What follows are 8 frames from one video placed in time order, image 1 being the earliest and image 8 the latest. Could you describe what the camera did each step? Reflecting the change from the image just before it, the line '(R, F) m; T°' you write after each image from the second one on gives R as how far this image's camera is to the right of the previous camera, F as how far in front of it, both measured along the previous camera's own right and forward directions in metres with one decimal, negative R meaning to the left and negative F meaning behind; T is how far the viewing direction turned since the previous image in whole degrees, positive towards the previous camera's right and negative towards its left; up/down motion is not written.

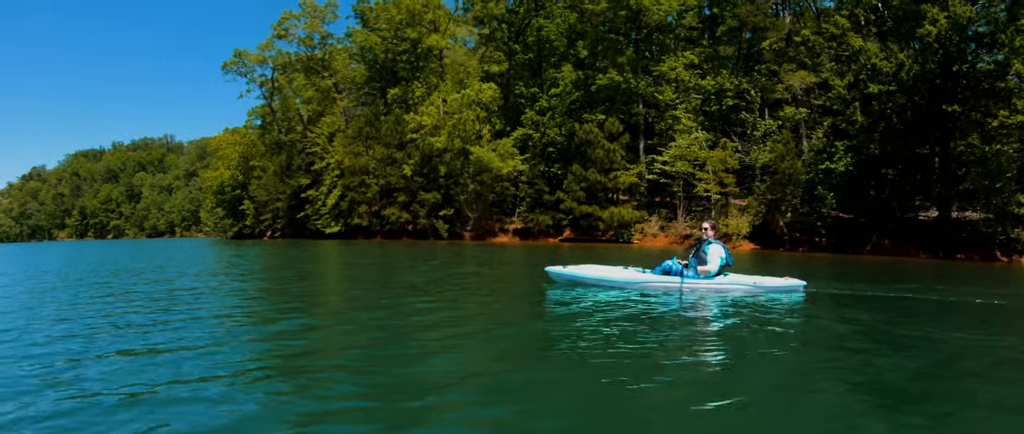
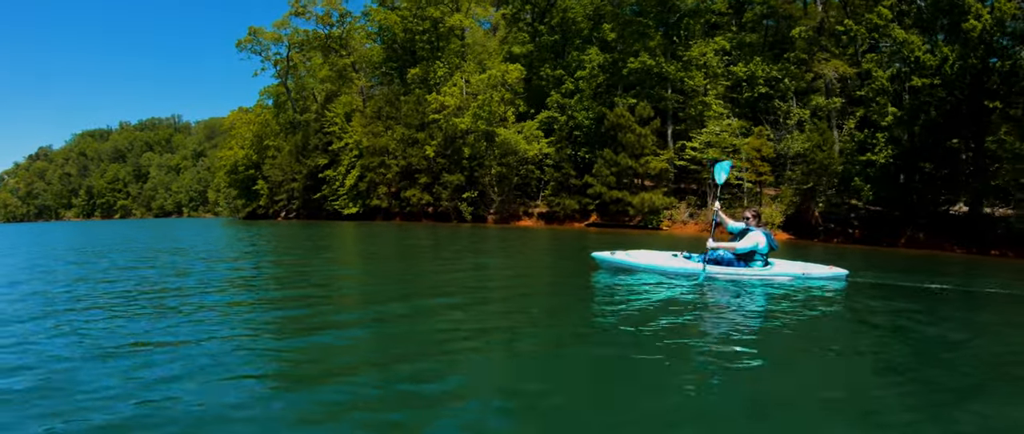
(-0.7, +0.5) m; 0°
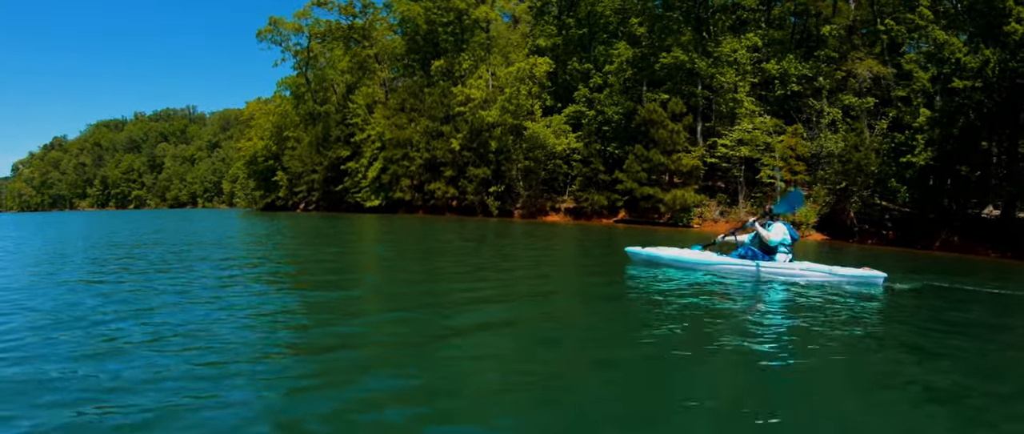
(-0.5, +0.3) m; -1°
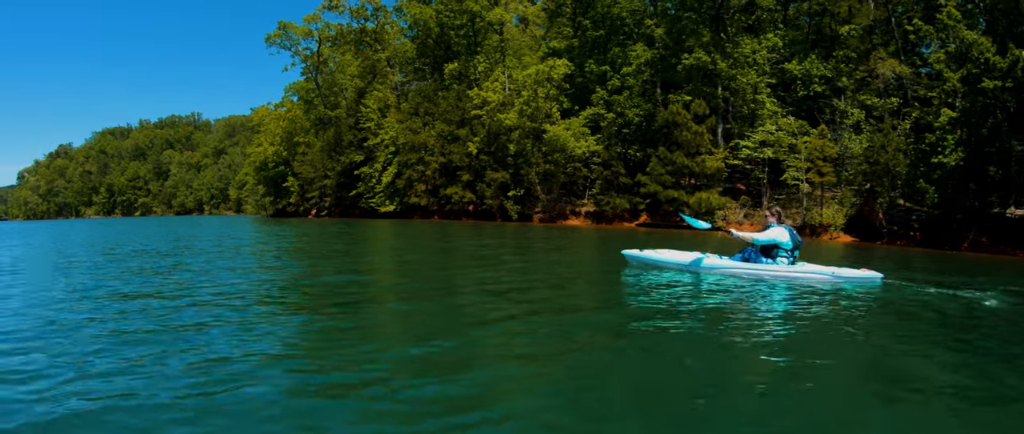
(-0.5, +0.3) m; 0°
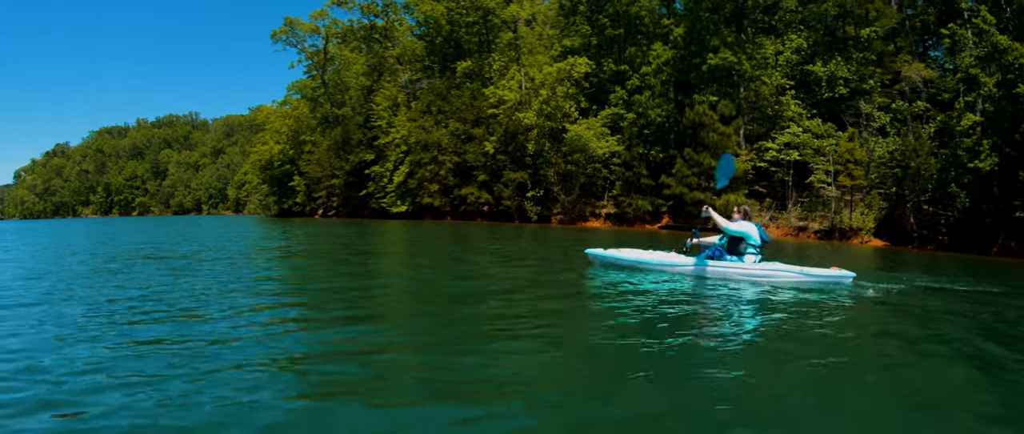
(-0.7, +0.6) m; 0°
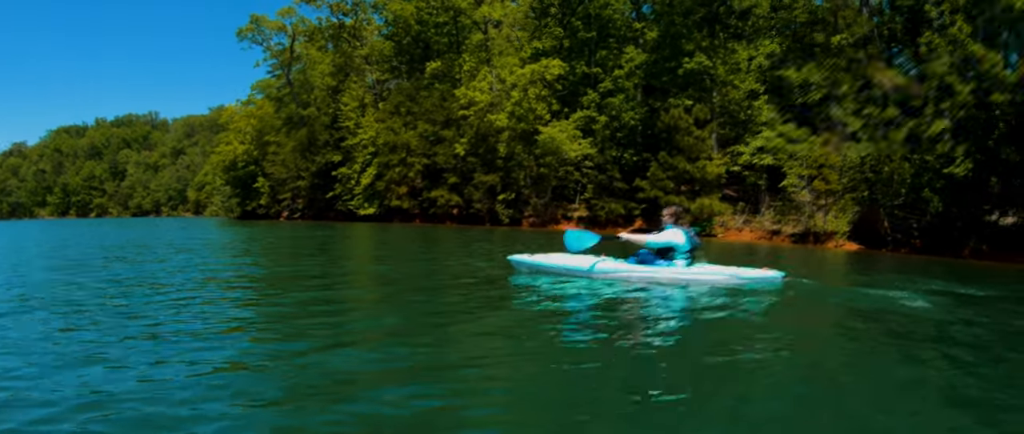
(0.0, +0.5) m; +3°
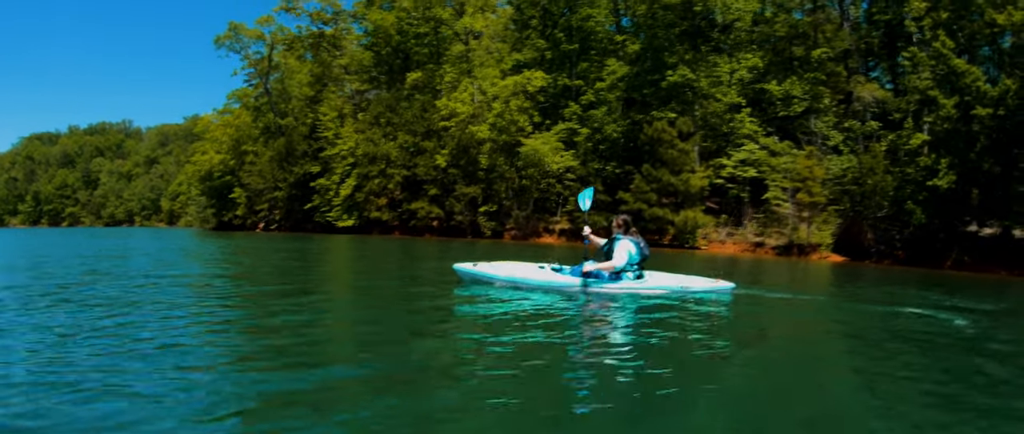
(0.0, +0.3) m; +2°
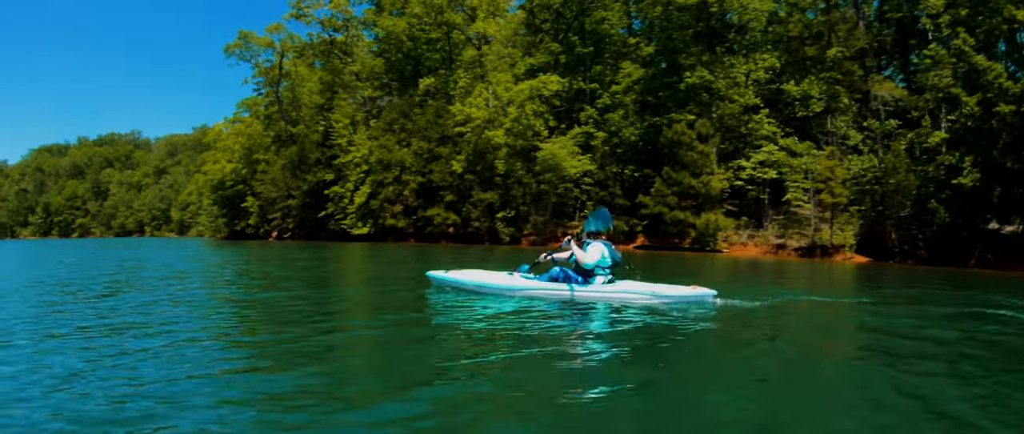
(-0.3, +0.2) m; -1°
